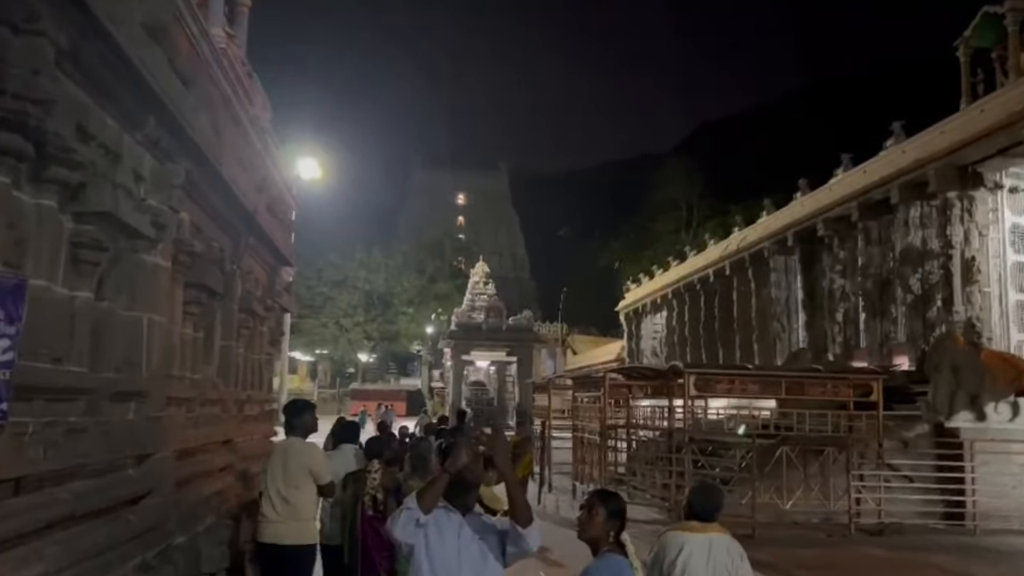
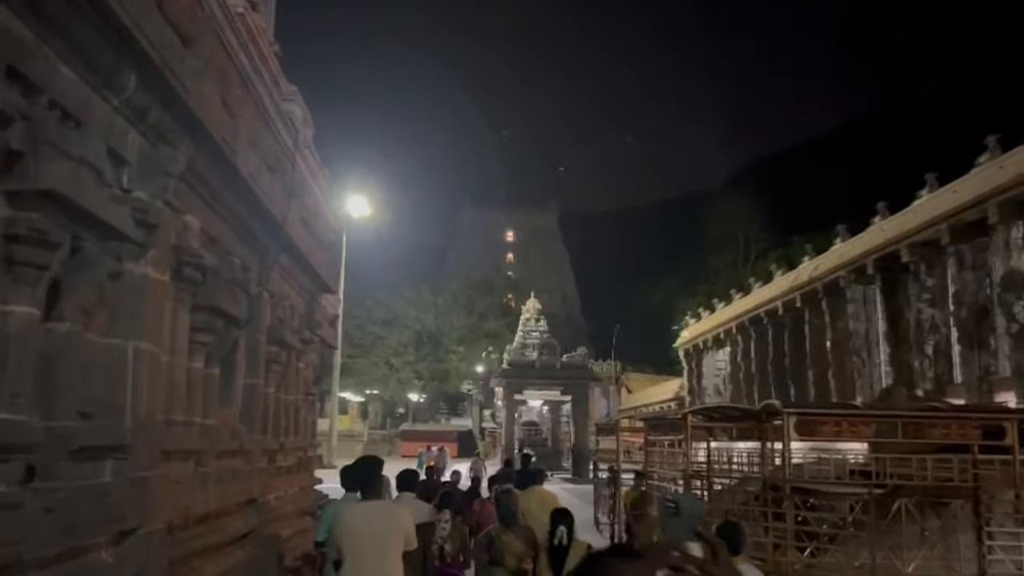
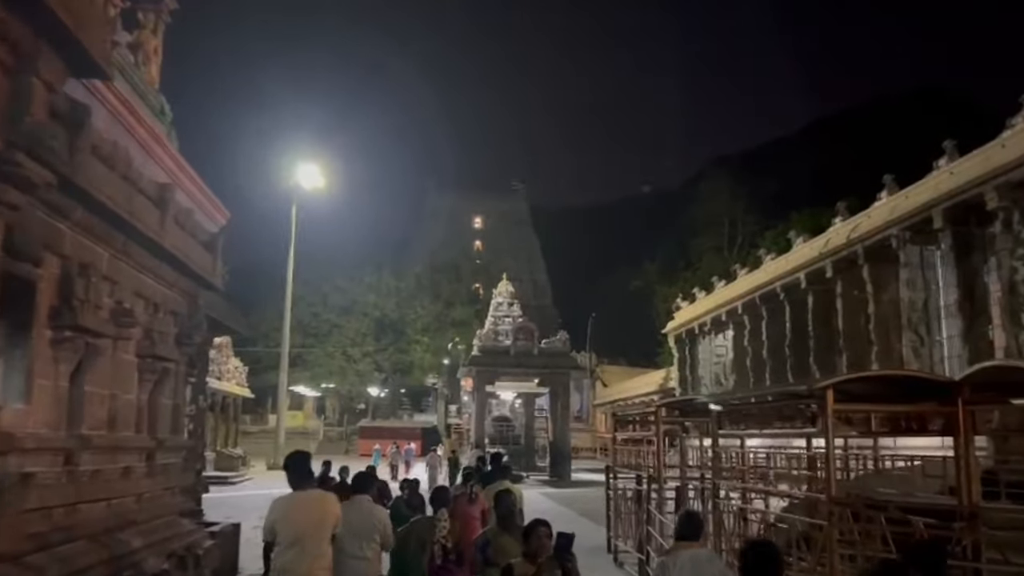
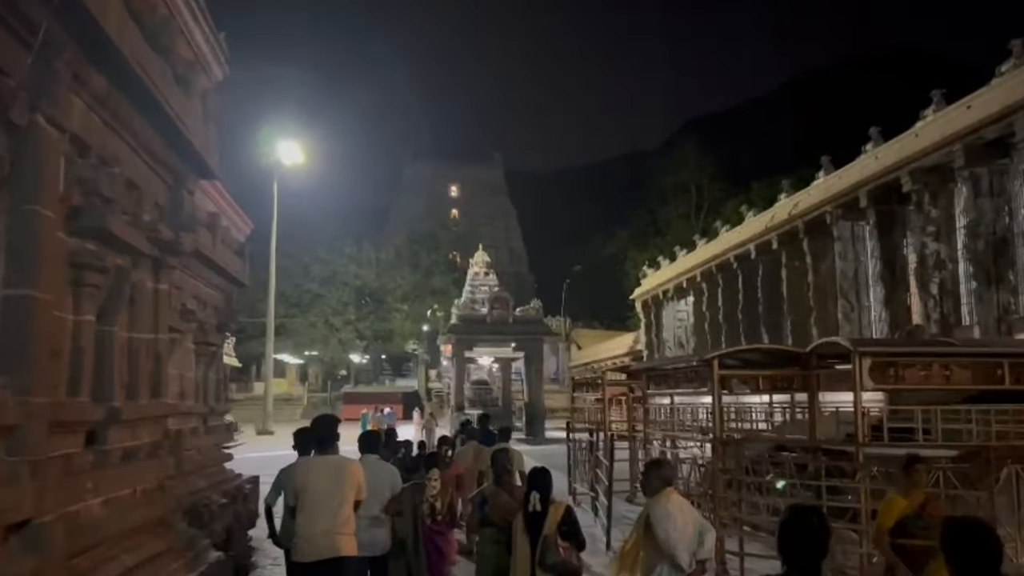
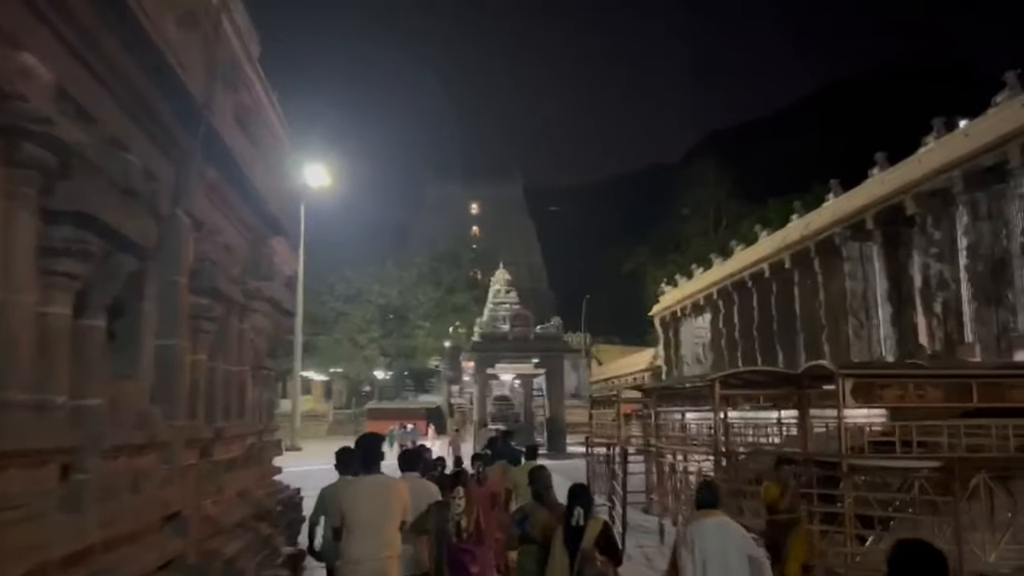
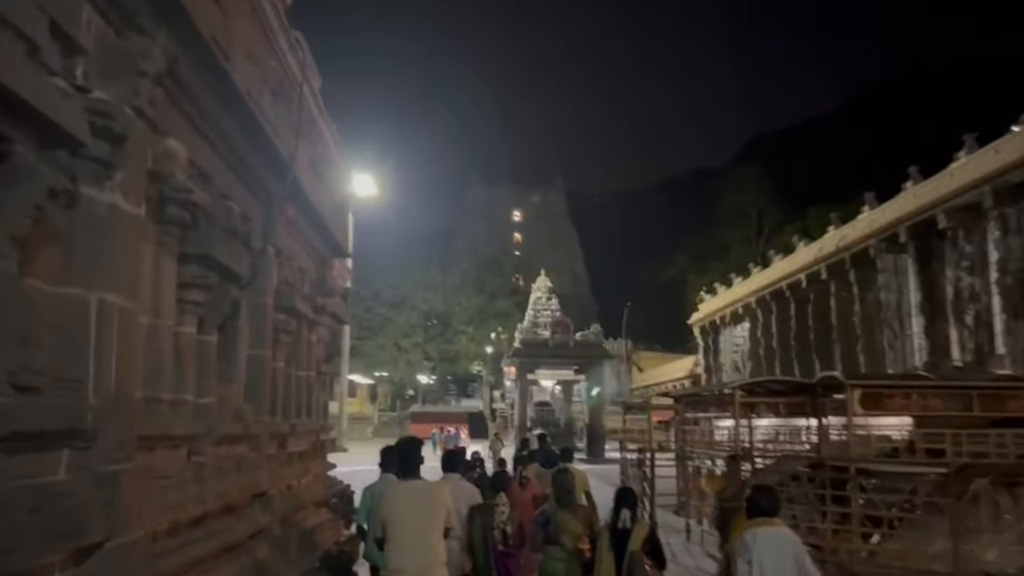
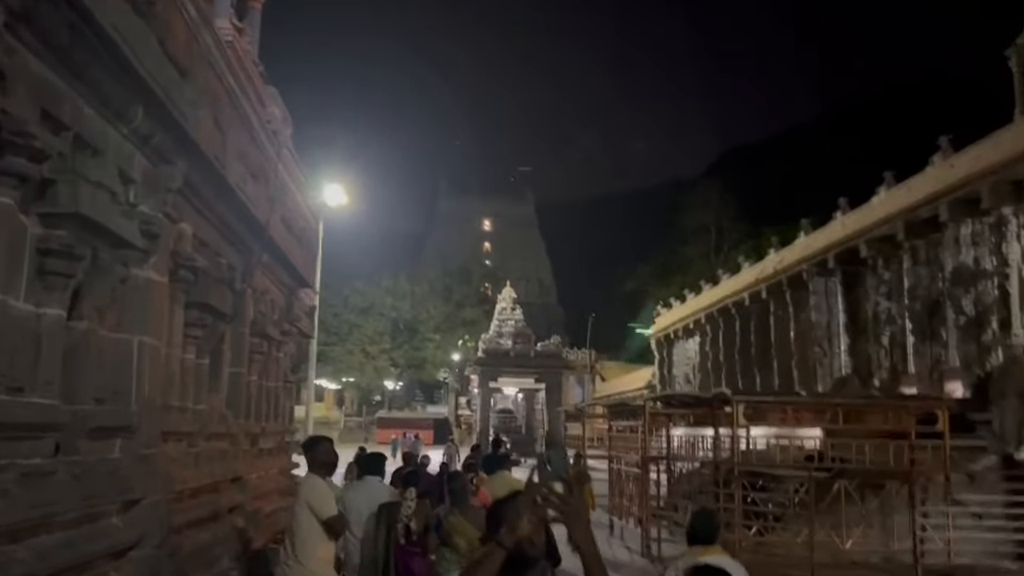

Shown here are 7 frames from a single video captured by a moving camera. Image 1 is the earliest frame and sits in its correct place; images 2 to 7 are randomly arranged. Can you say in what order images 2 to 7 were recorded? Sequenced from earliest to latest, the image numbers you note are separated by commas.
7, 2, 6, 5, 4, 3
